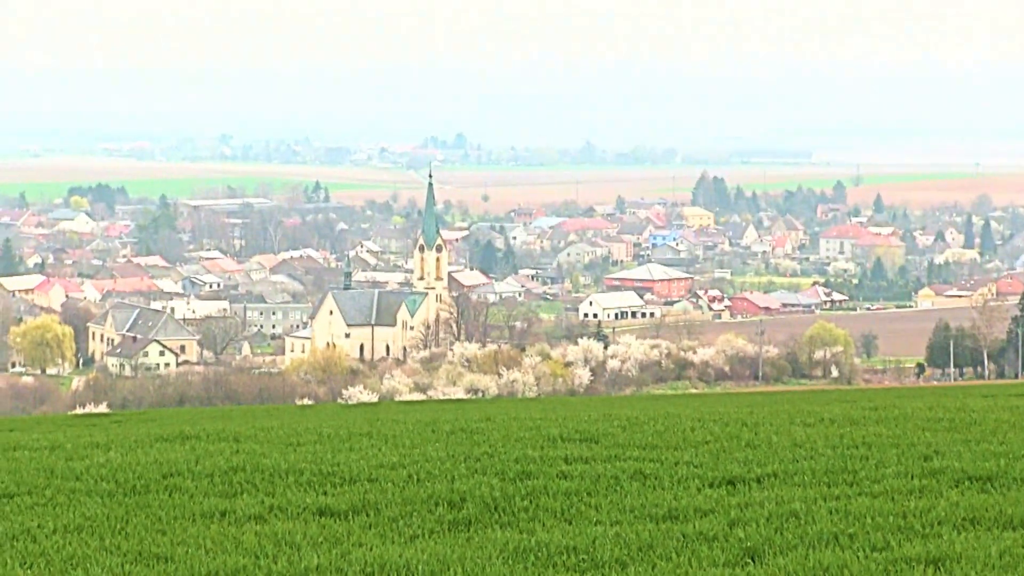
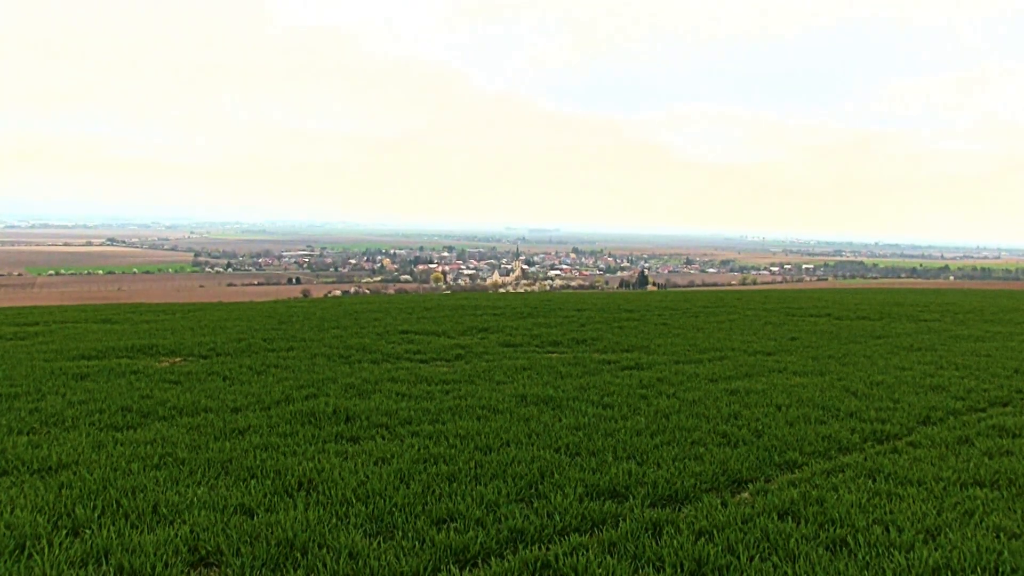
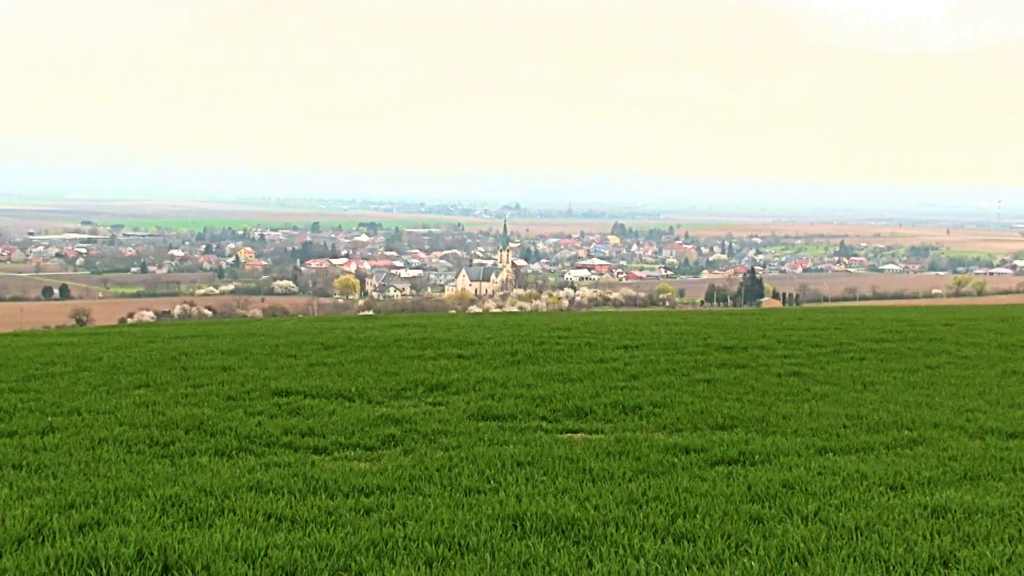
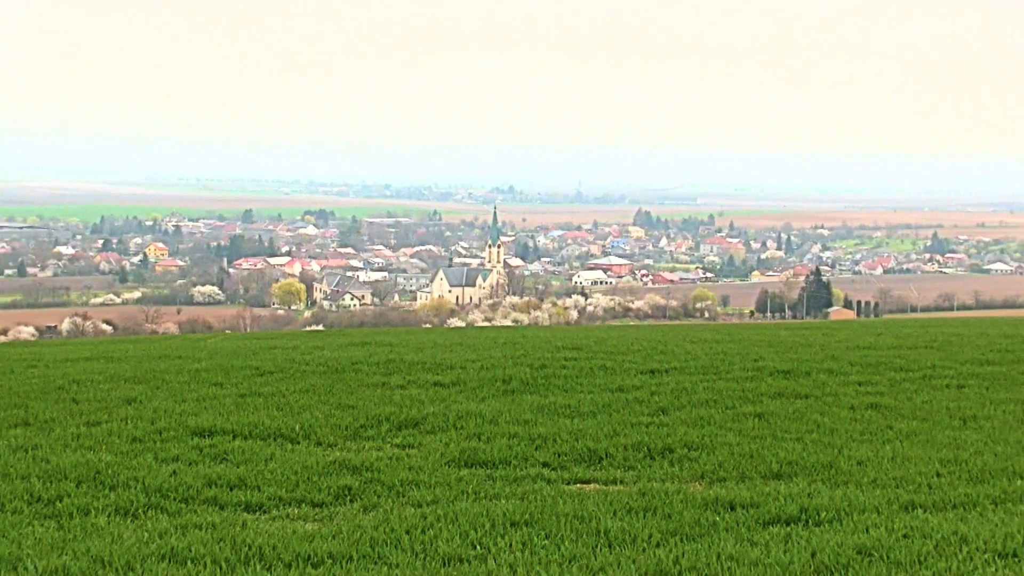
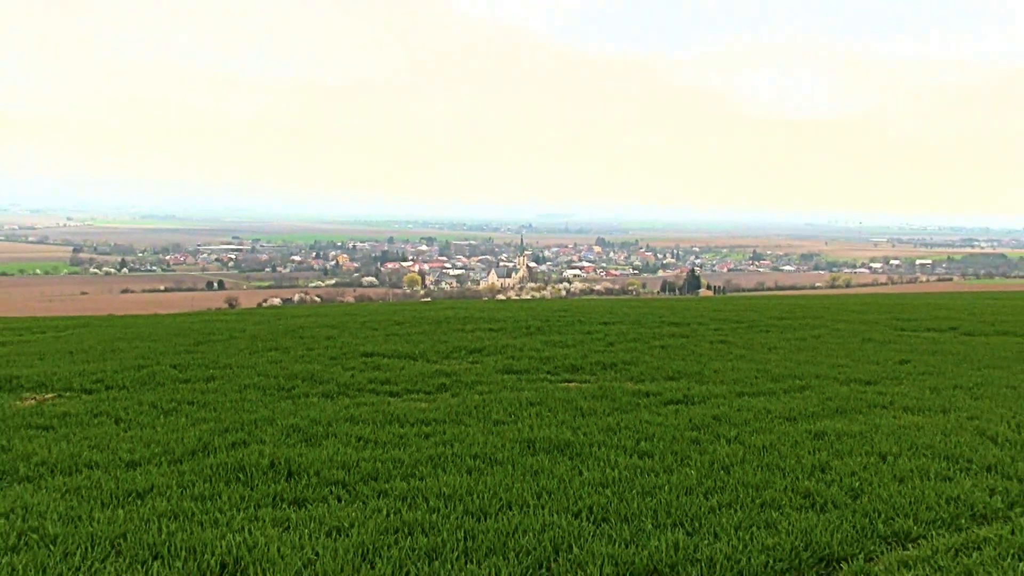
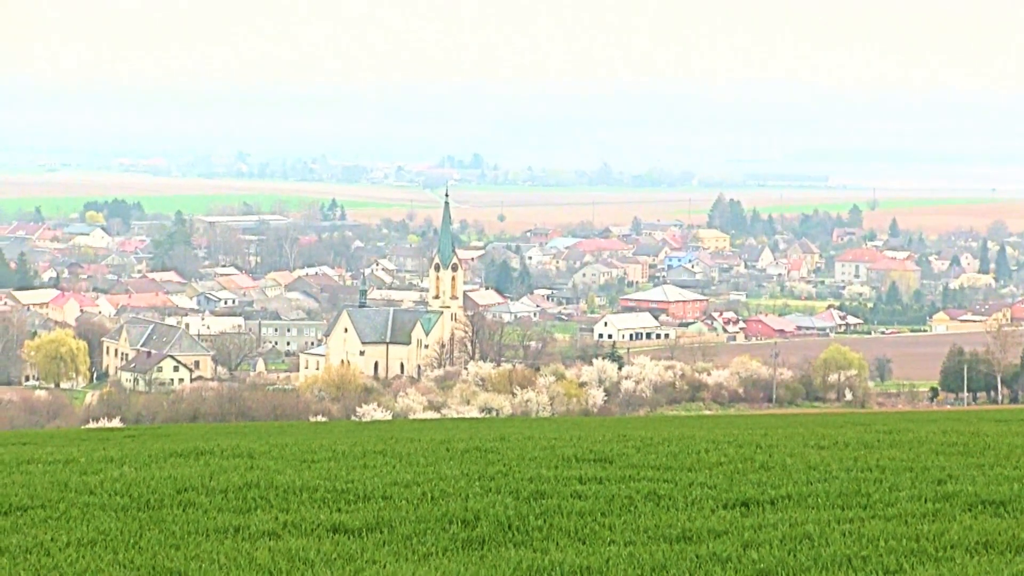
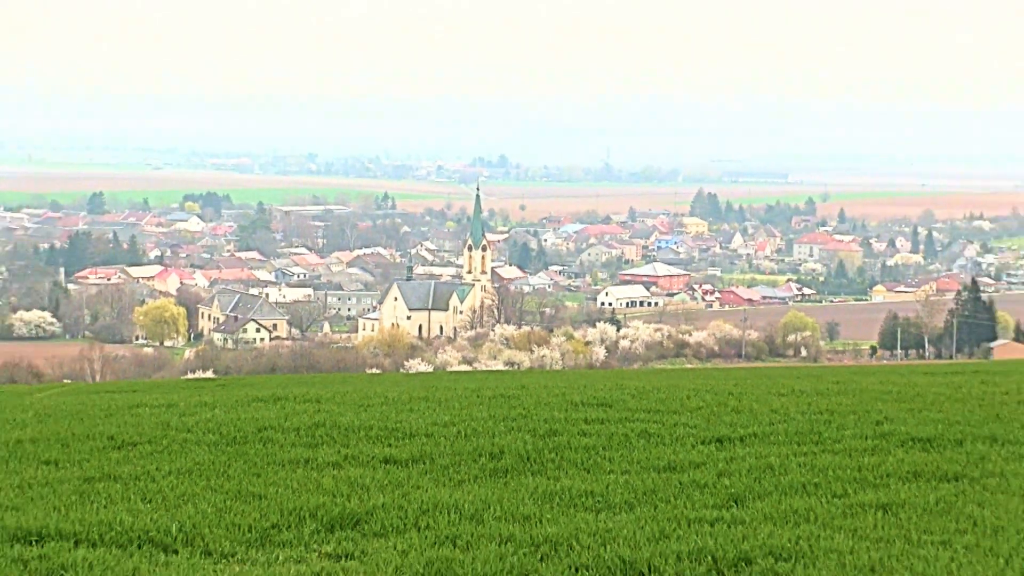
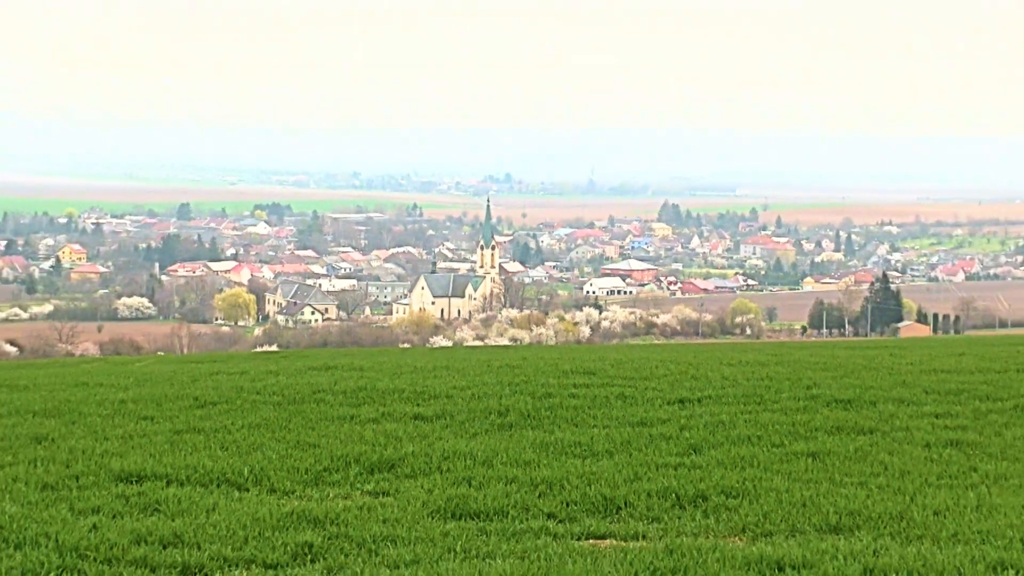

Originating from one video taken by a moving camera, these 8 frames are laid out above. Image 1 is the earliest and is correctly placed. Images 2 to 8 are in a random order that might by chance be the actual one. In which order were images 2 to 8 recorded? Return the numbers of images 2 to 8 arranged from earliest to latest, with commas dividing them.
6, 7, 8, 4, 3, 5, 2
